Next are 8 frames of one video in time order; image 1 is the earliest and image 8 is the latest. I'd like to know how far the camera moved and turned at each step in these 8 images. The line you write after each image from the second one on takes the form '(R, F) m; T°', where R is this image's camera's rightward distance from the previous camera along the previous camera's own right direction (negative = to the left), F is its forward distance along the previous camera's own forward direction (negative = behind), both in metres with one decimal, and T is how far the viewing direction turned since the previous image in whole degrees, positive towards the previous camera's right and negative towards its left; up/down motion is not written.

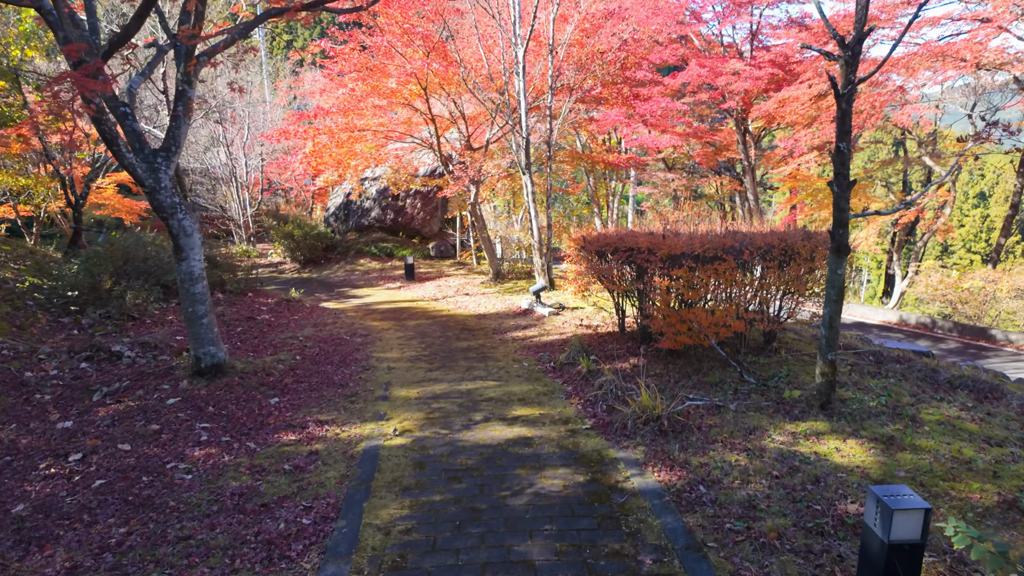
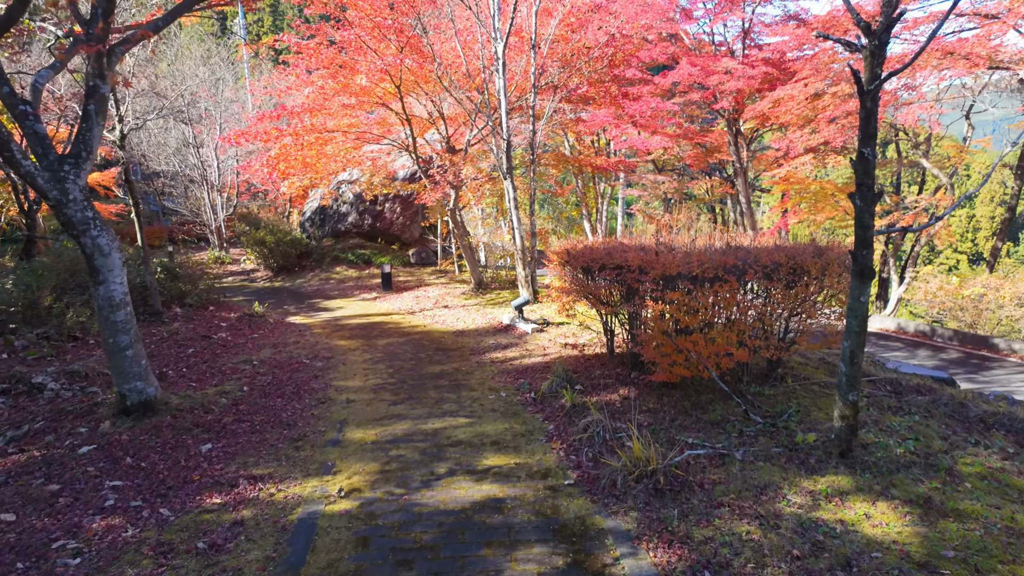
(+0.1, +0.7) m; +1°
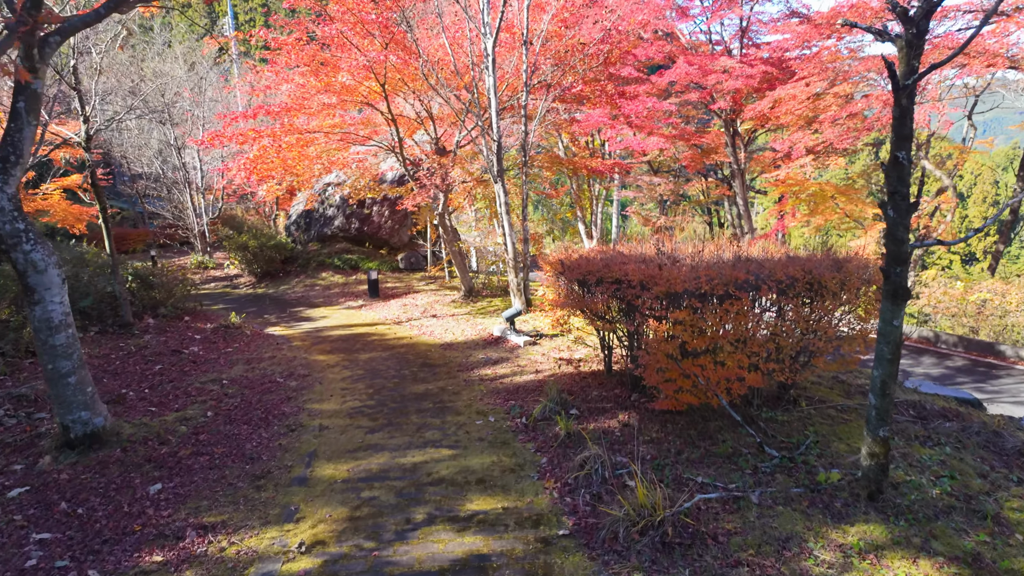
(0.0, +0.5) m; +1°
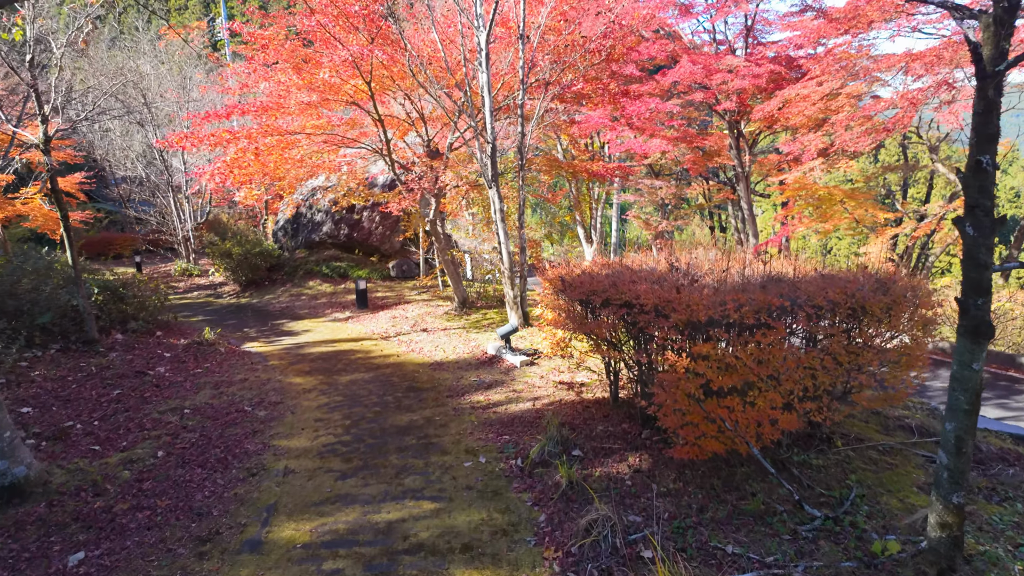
(0.0, +0.6) m; 0°
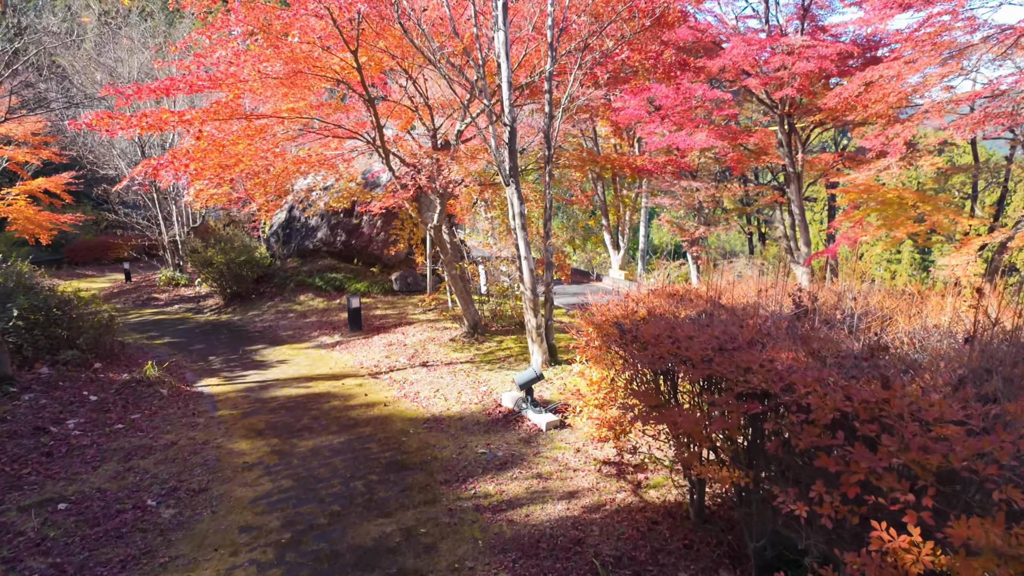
(0.0, +1.8) m; -2°
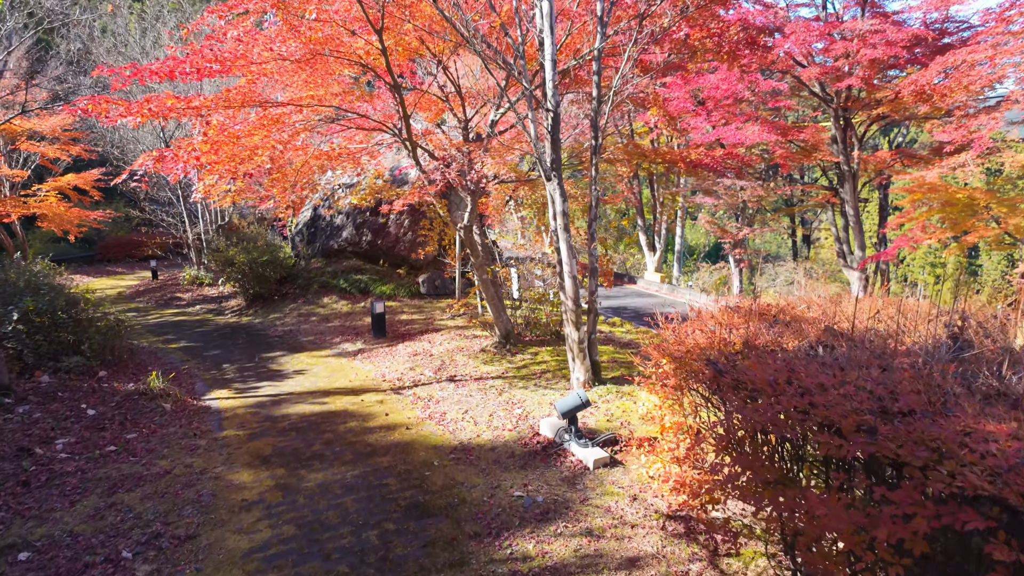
(-0.1, +0.7) m; -3°
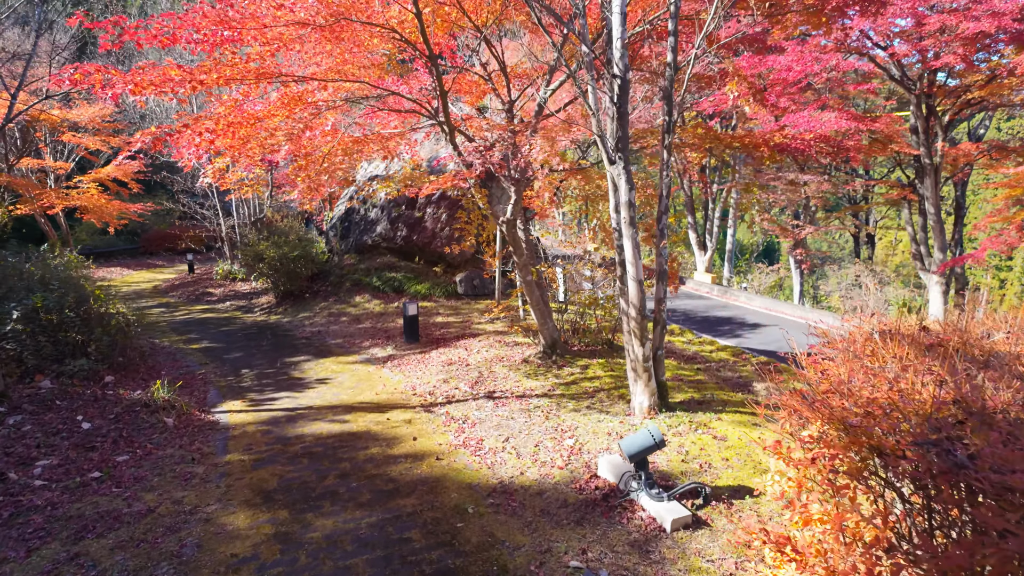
(-0.1, +0.9) m; -4°
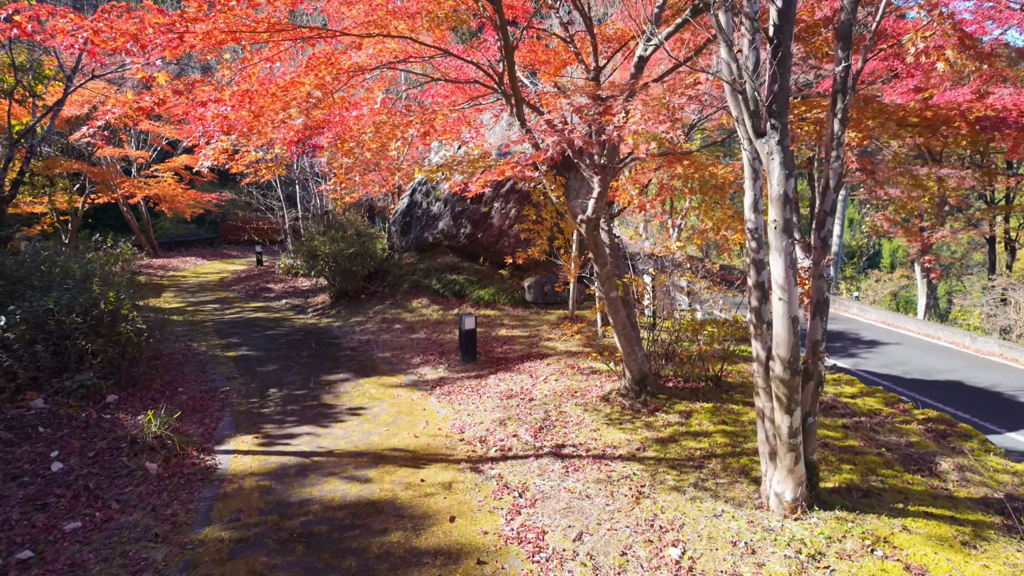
(0.0, +1.4) m; -7°
